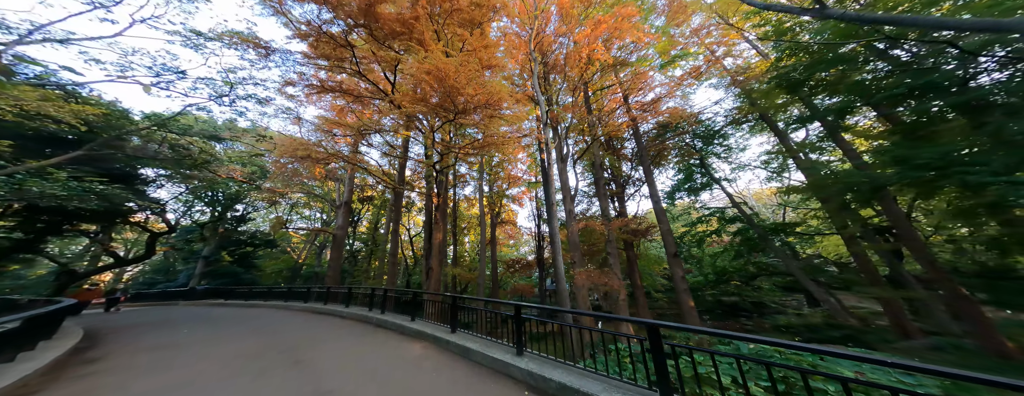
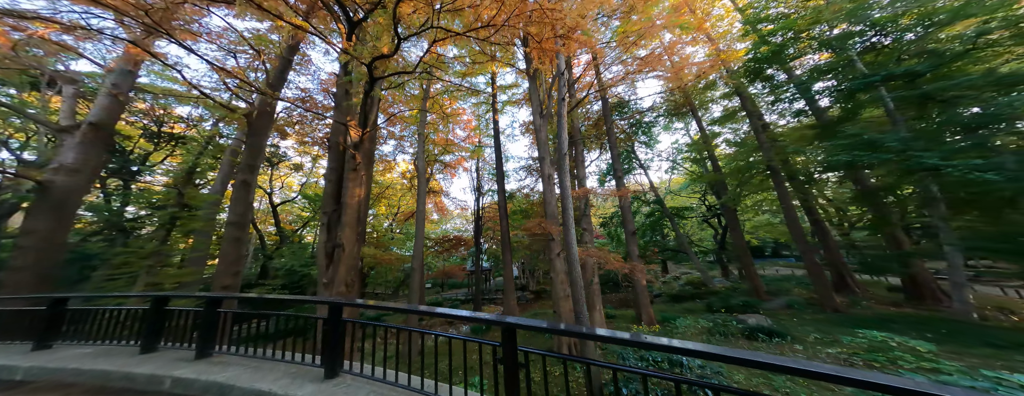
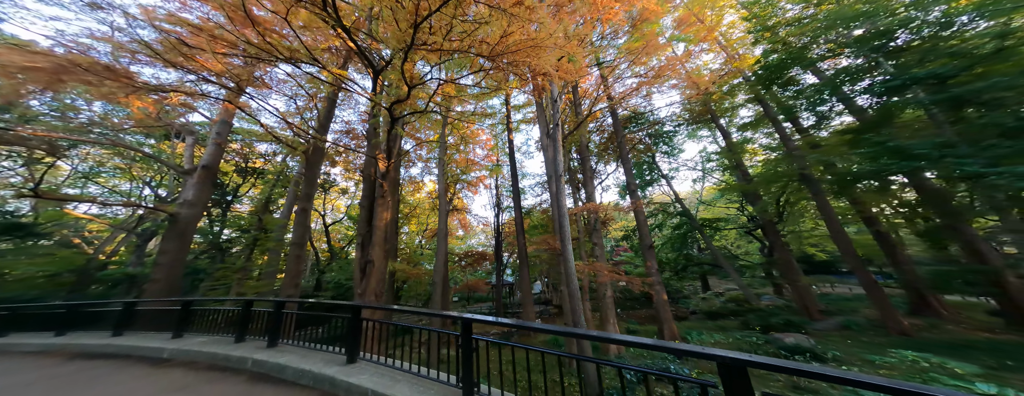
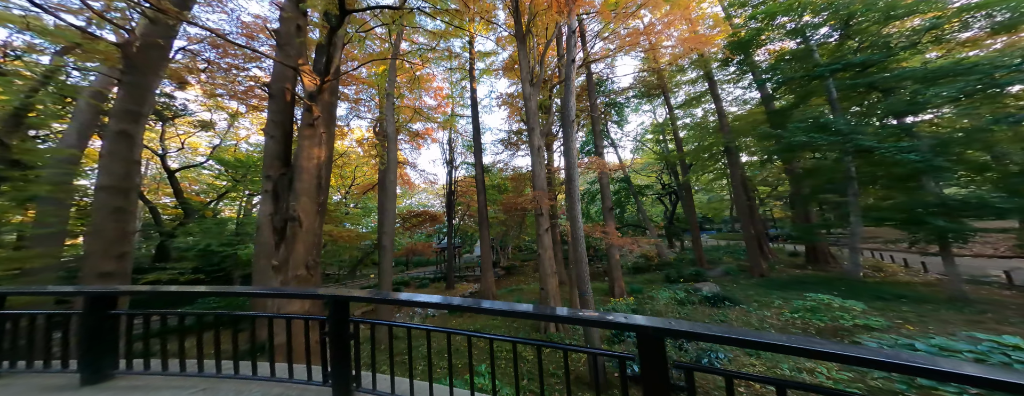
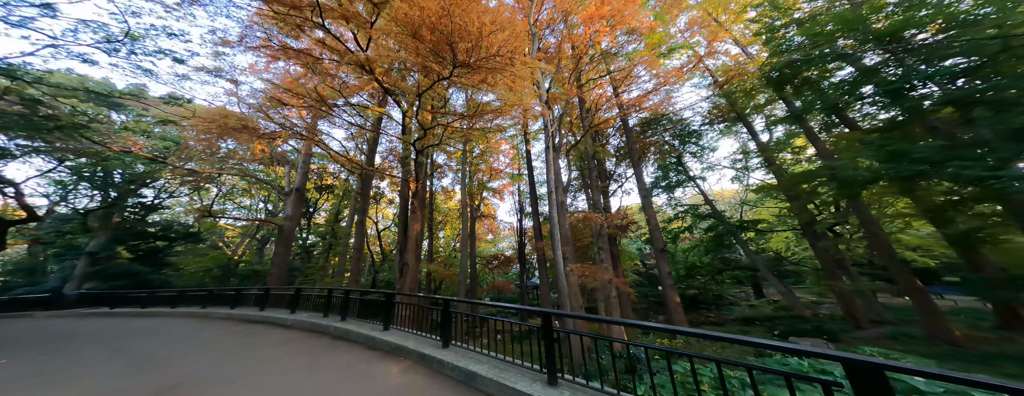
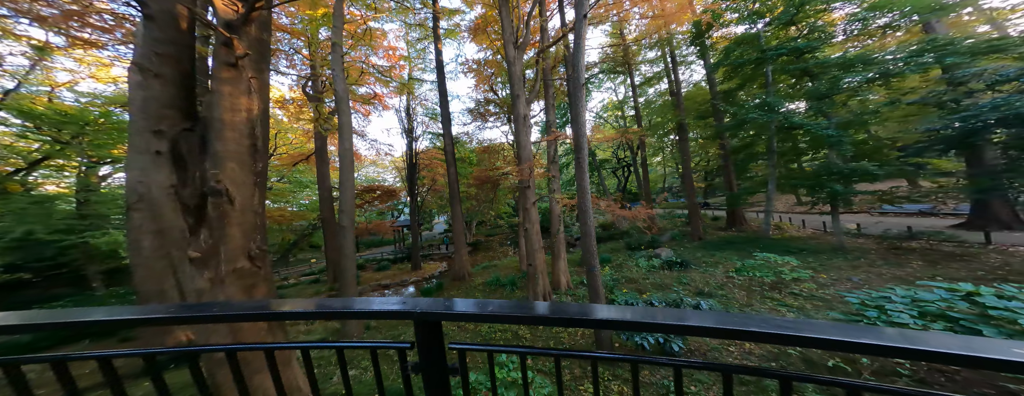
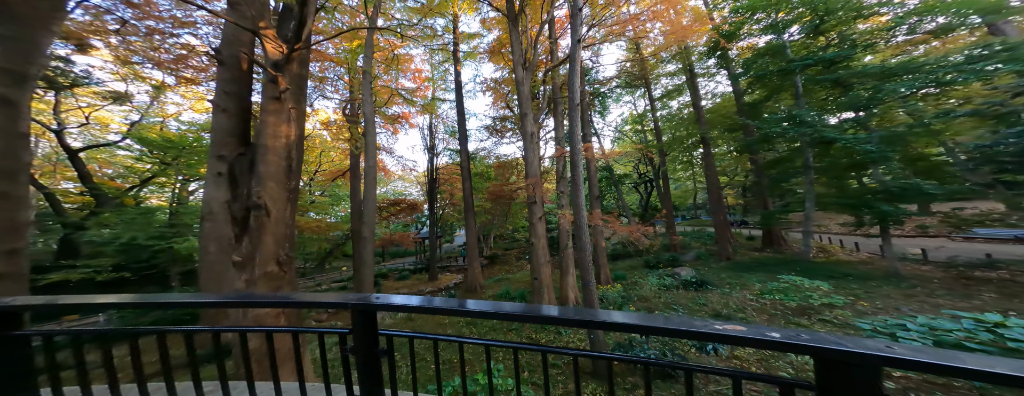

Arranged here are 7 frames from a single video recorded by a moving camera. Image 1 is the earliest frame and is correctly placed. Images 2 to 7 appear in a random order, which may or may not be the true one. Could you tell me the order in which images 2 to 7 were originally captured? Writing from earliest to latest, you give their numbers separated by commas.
5, 3, 2, 4, 7, 6
